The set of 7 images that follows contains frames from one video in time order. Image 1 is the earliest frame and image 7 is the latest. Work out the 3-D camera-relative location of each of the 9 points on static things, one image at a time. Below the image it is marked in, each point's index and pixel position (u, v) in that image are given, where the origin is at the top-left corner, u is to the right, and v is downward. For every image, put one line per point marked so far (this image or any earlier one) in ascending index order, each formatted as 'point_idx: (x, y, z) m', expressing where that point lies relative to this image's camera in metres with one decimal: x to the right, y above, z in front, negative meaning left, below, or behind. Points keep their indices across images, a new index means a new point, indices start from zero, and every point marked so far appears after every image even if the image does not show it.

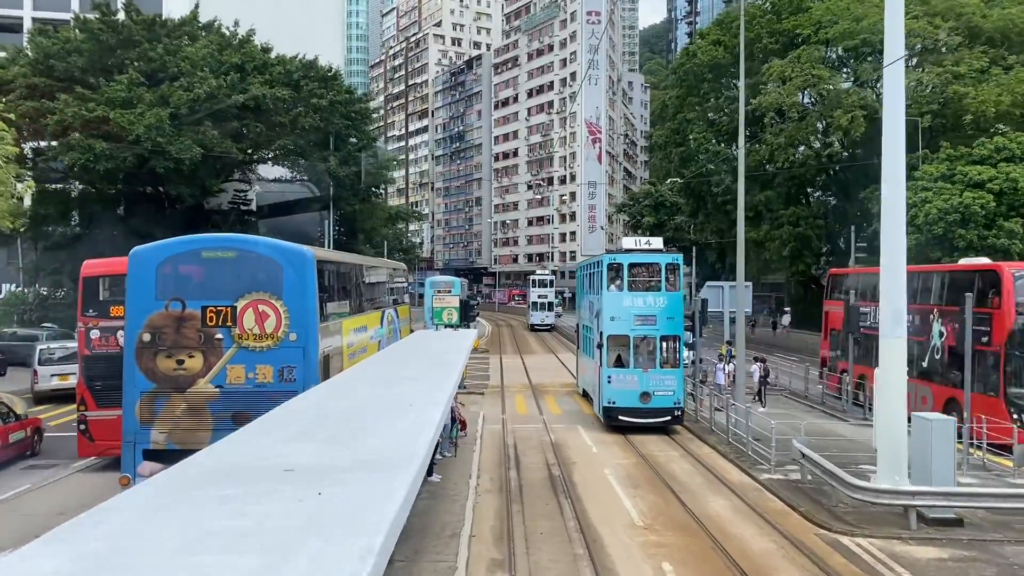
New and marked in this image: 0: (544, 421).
0: (+0.6, -2.6, +17.0) m
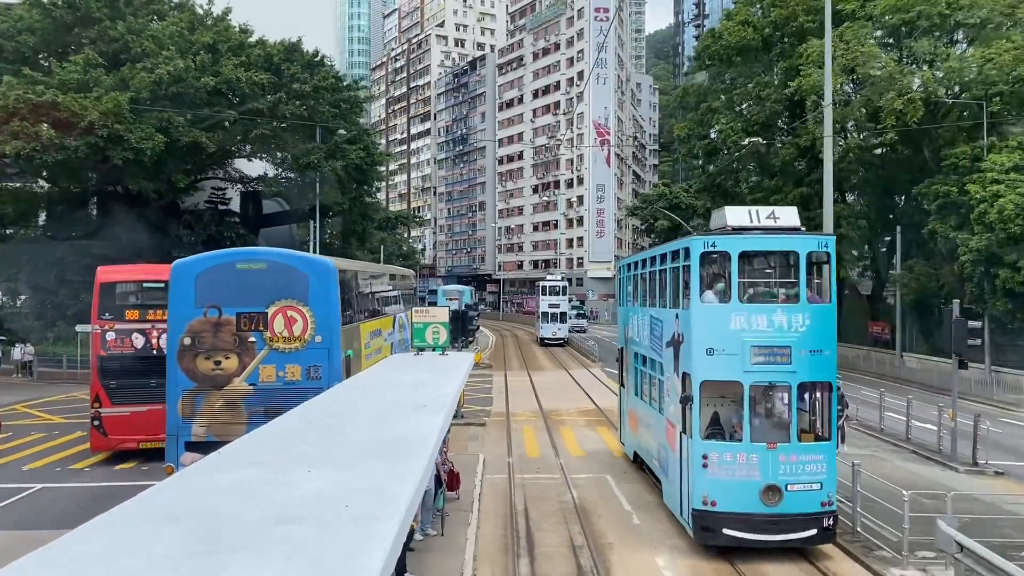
0: (+0.8, -2.7, +13.3) m
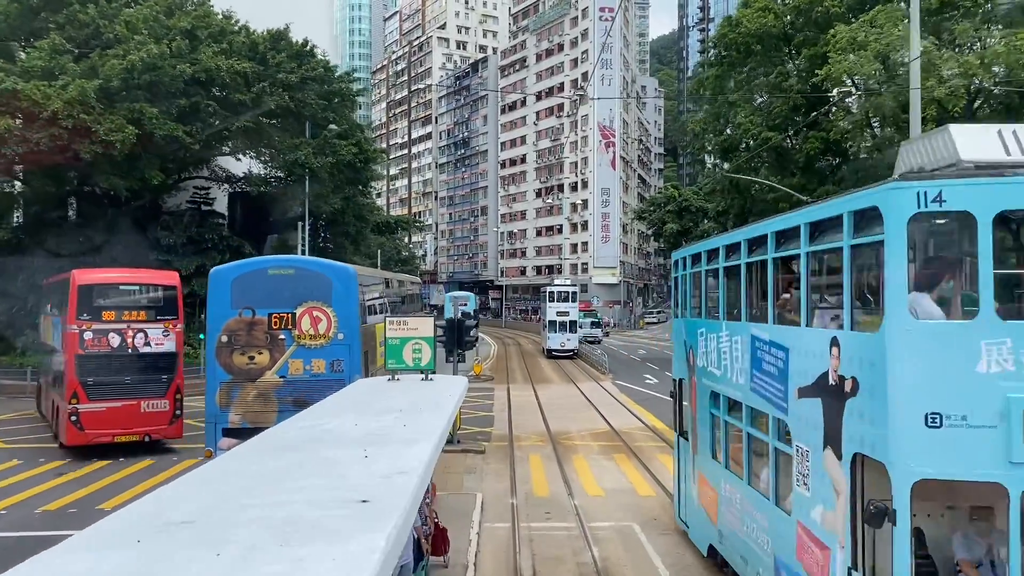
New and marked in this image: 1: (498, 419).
0: (+0.8, -2.8, +10.9) m
1: (-0.3, -2.9, +19.3) m
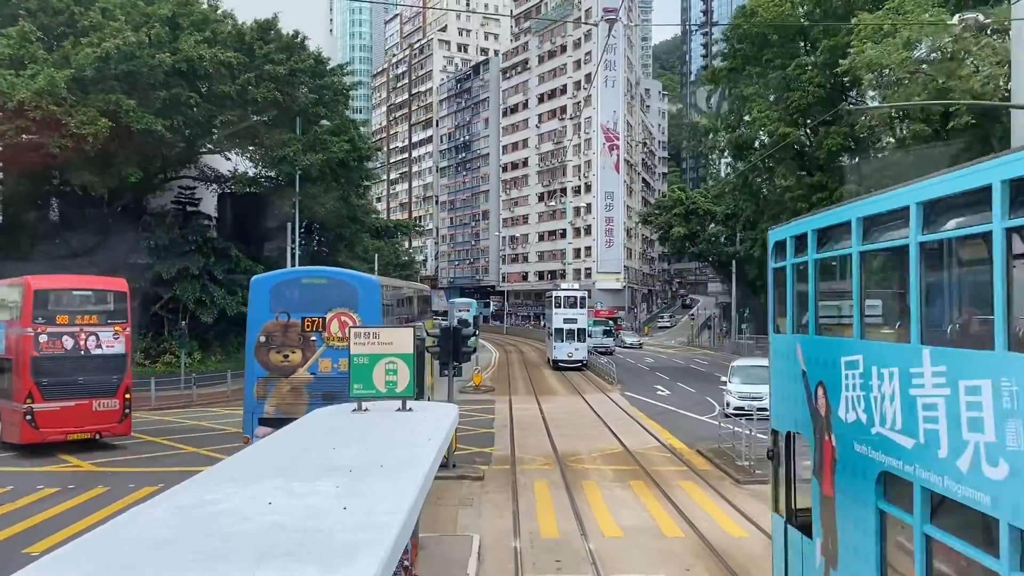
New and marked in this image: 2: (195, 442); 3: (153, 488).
0: (+0.9, -2.8, +9.1) m
1: (-0.2, -3.0, +17.5) m
2: (-6.7, -3.3, +18.4) m
3: (-5.5, -3.1, +13.3) m
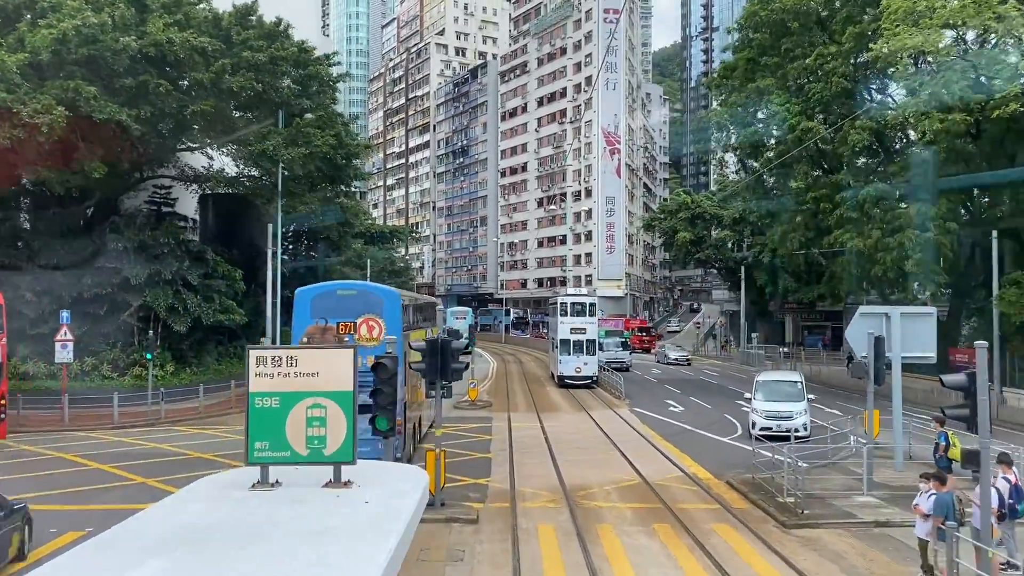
0: (+0.9, -2.8, +6.9) m
1: (-0.3, -3.1, +15.2) m
2: (-6.7, -3.4, +16.2) m
3: (-5.5, -3.1, +11.0) m
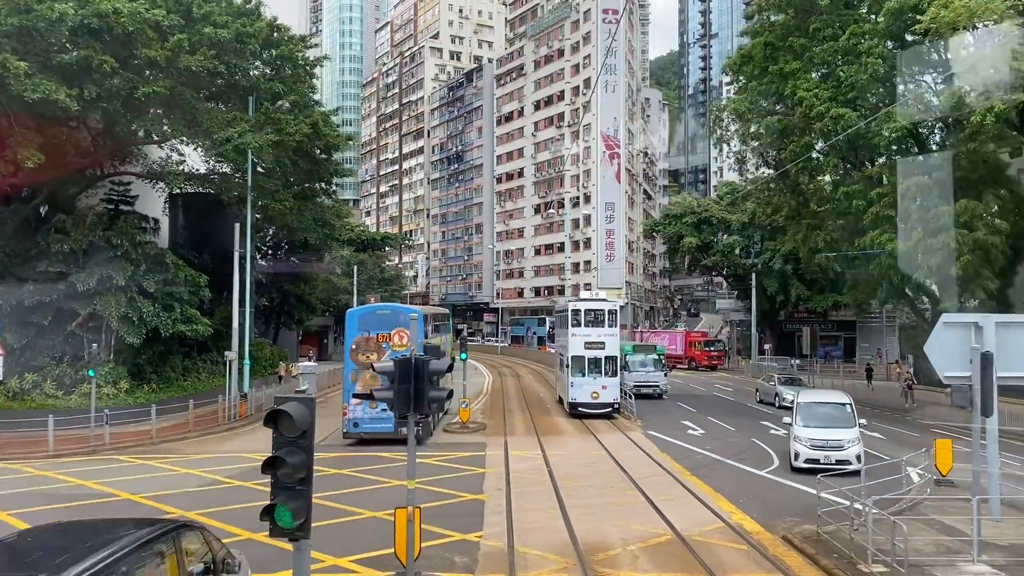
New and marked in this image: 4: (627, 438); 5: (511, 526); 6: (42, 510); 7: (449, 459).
0: (+0.9, -2.8, +3.9) m
1: (-0.3, -3.2, +12.3) m
2: (-6.8, -3.4, +13.2) m
3: (-5.5, -3.1, +8.1) m
4: (+2.7, -3.4, +19.8) m
5: (-0.1, -3.1, +11.4) m
6: (-7.4, -3.4, +13.6) m
7: (-1.2, -3.3, +16.9) m
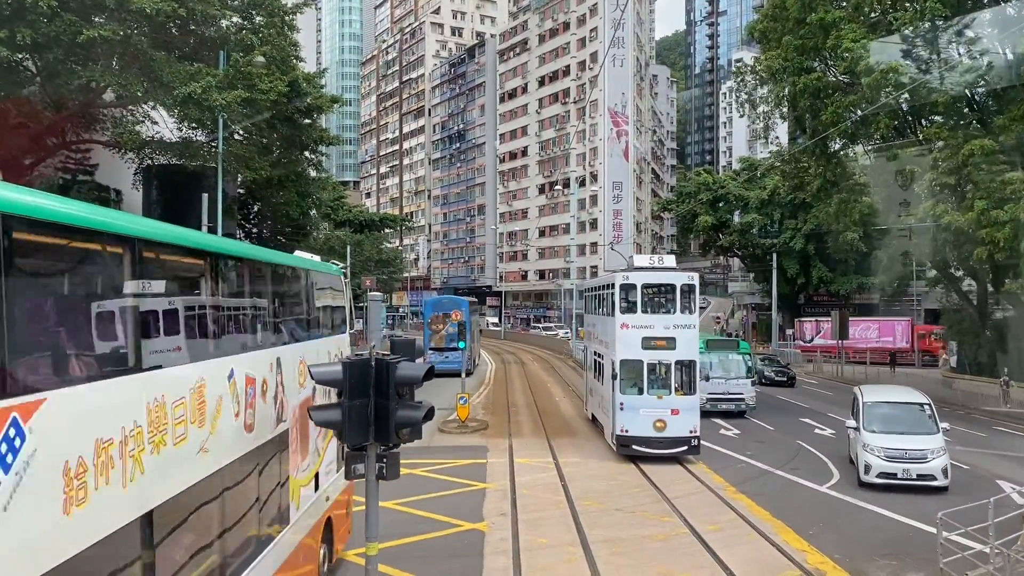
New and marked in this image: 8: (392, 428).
0: (+0.9, -2.7, +1.1) m
1: (-0.2, -2.9, +9.5) m
2: (-6.7, -3.1, +10.4) m
3: (-5.4, -2.9, +5.3) m
4: (+2.8, -3.0, +17.0) m
5: (0.0, -2.8, +8.6) m
6: (-7.3, -3.1, +10.8) m
7: (-1.1, -2.9, +14.1) m
8: (-0.7, -0.9, +5.4) m
